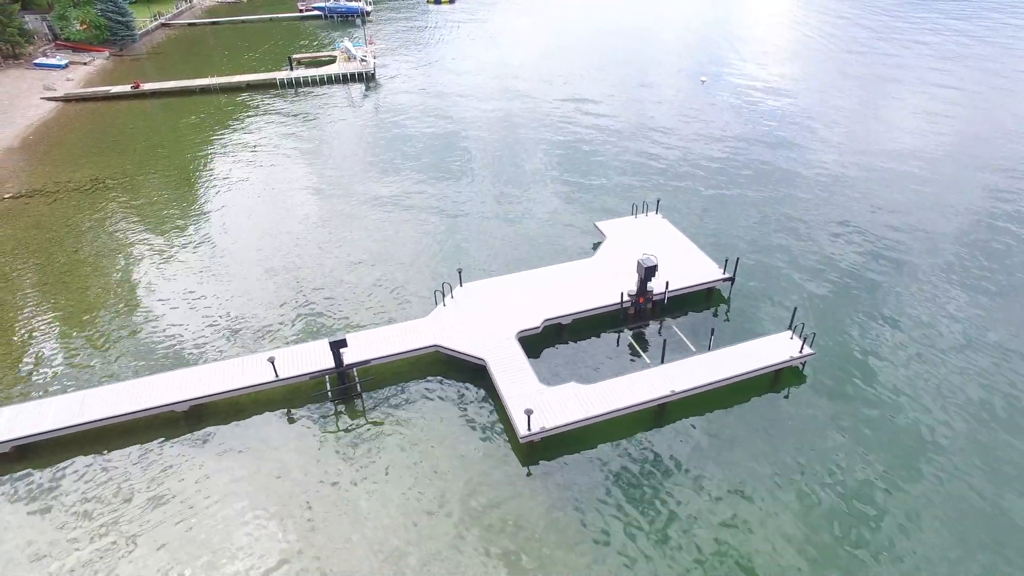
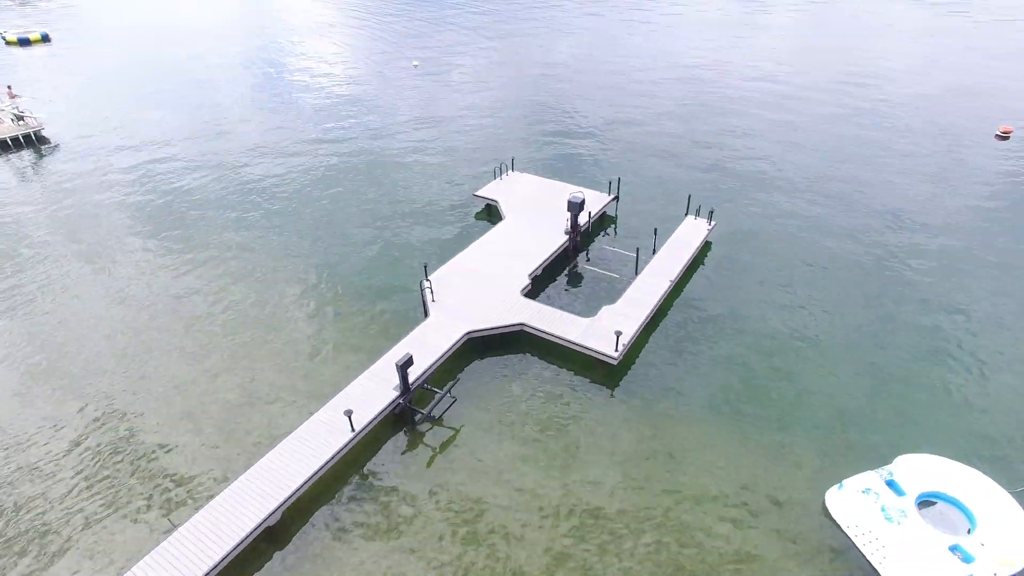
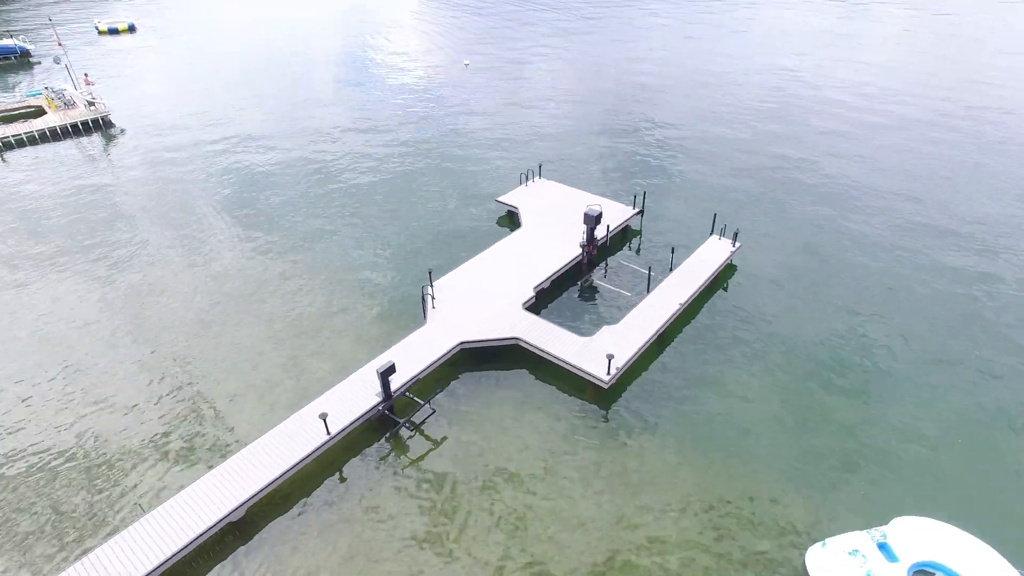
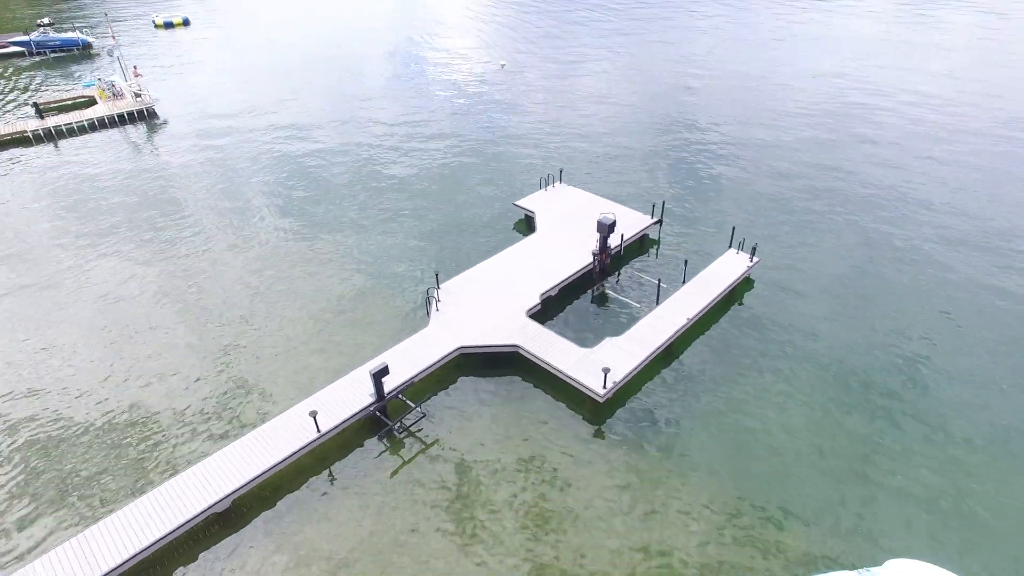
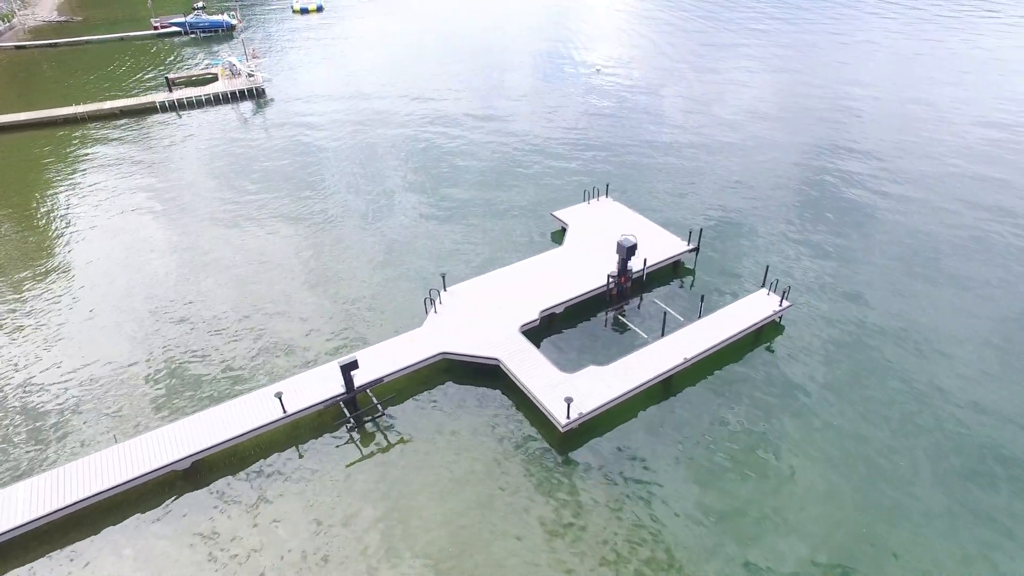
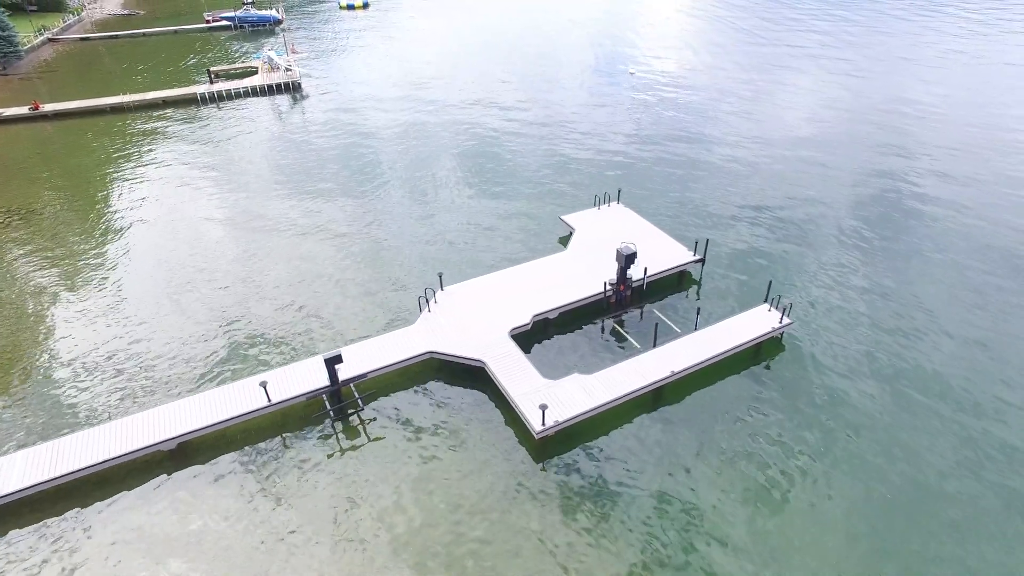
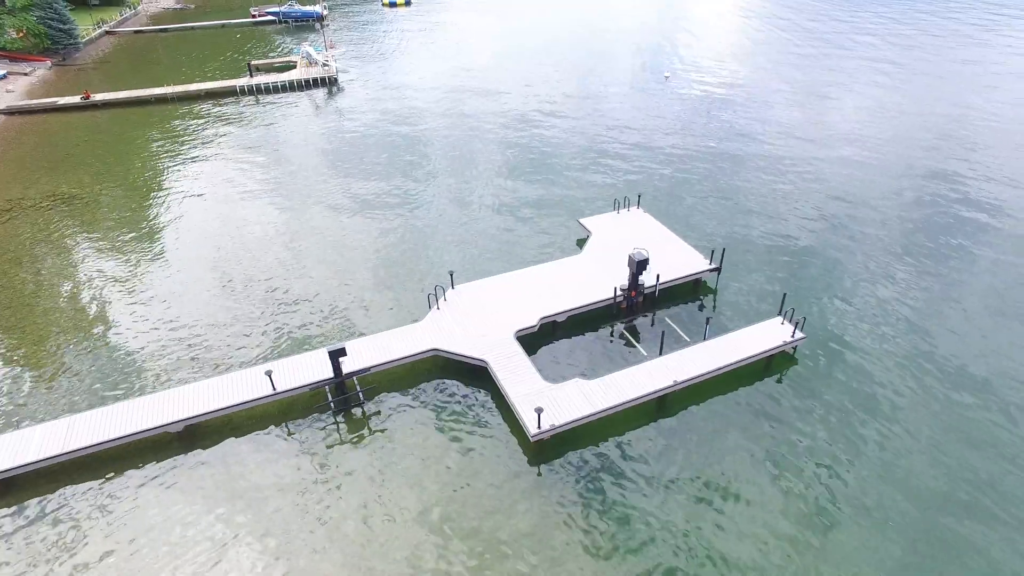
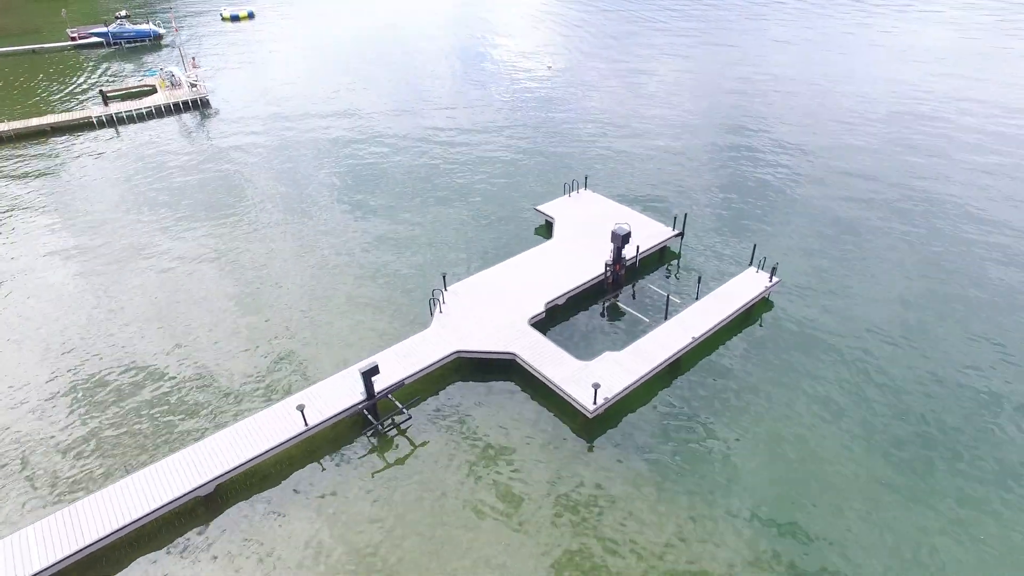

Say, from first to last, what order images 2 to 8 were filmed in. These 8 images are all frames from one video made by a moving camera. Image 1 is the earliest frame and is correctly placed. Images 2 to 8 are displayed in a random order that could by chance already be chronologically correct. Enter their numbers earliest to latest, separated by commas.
7, 6, 5, 8, 4, 3, 2
